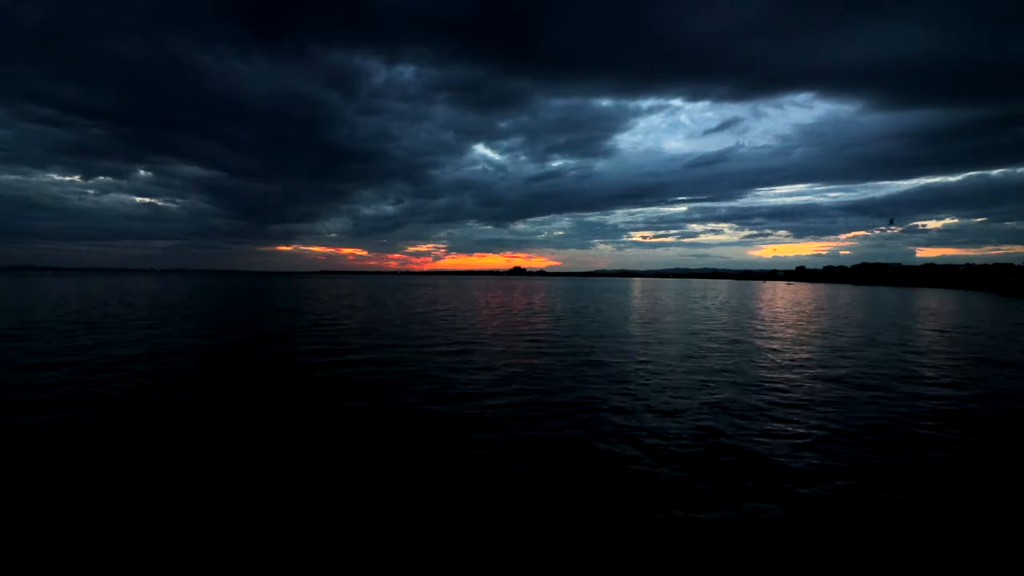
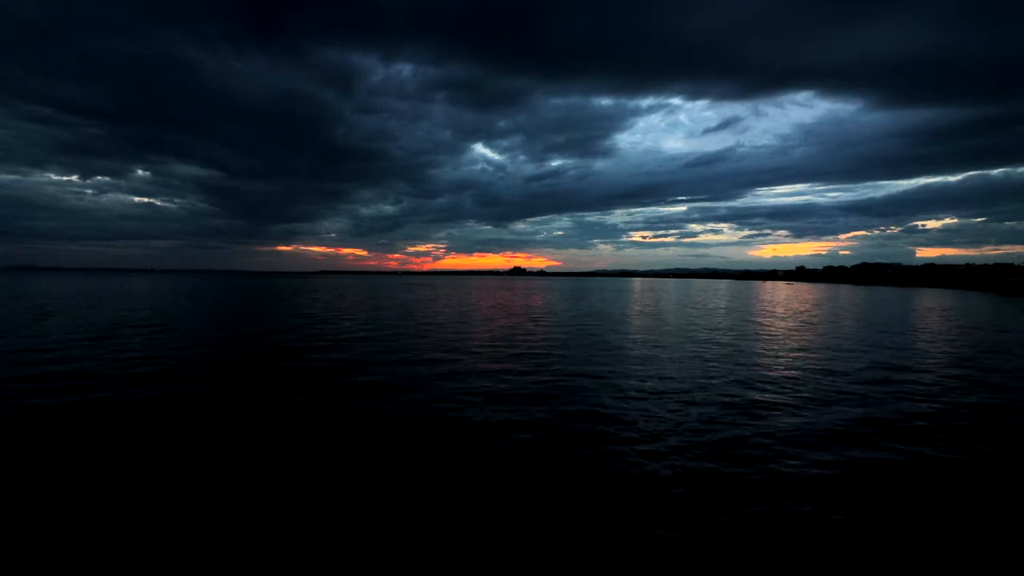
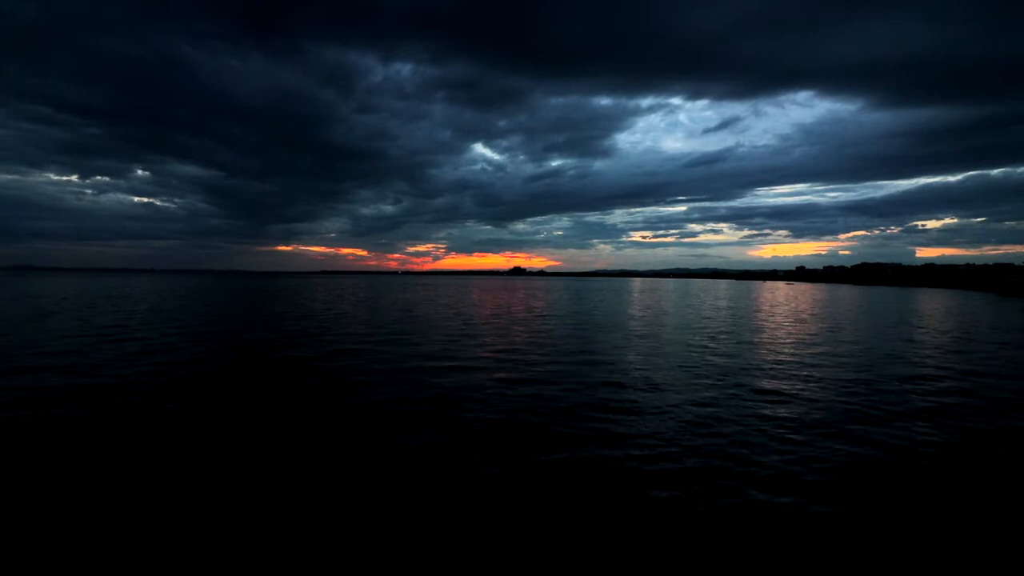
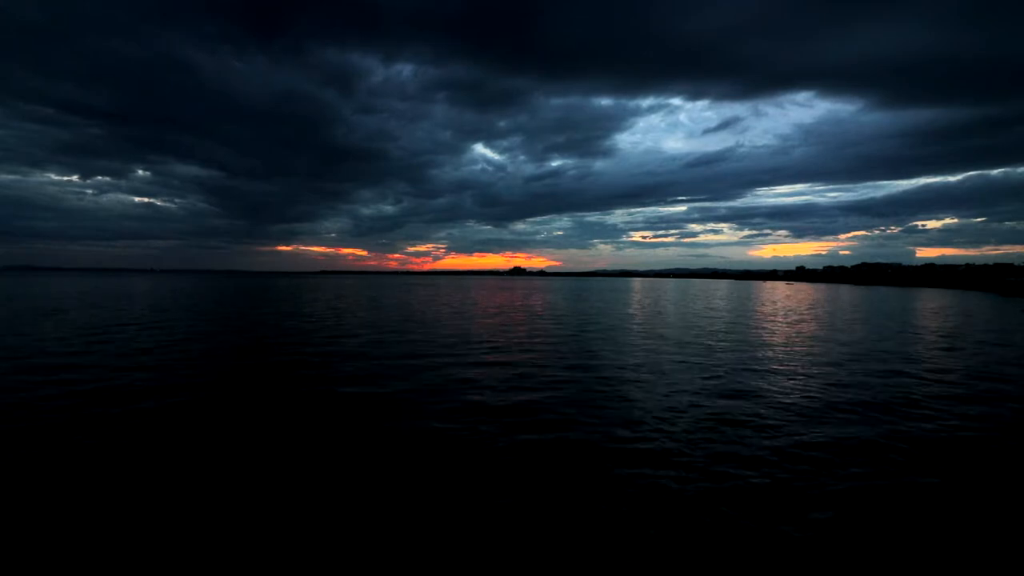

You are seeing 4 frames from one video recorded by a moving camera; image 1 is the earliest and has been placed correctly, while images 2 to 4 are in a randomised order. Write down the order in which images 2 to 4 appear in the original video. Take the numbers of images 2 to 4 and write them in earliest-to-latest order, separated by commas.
4, 2, 3
